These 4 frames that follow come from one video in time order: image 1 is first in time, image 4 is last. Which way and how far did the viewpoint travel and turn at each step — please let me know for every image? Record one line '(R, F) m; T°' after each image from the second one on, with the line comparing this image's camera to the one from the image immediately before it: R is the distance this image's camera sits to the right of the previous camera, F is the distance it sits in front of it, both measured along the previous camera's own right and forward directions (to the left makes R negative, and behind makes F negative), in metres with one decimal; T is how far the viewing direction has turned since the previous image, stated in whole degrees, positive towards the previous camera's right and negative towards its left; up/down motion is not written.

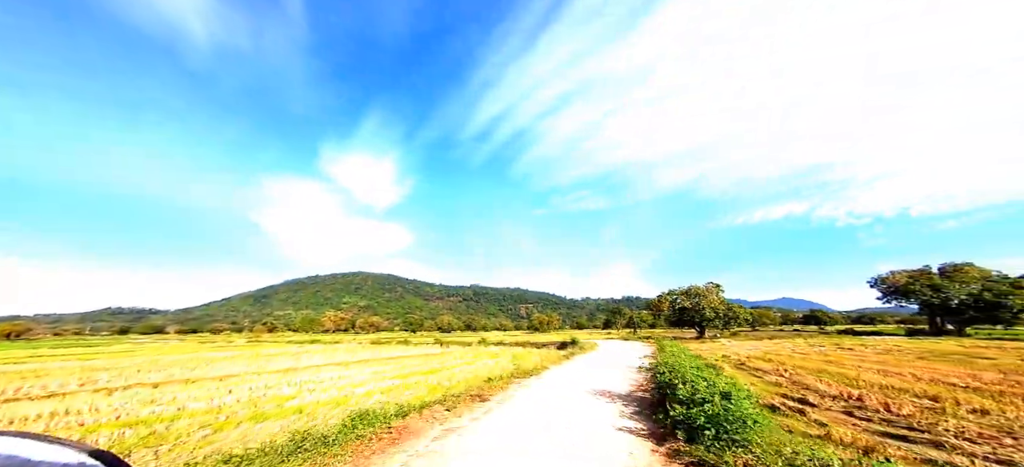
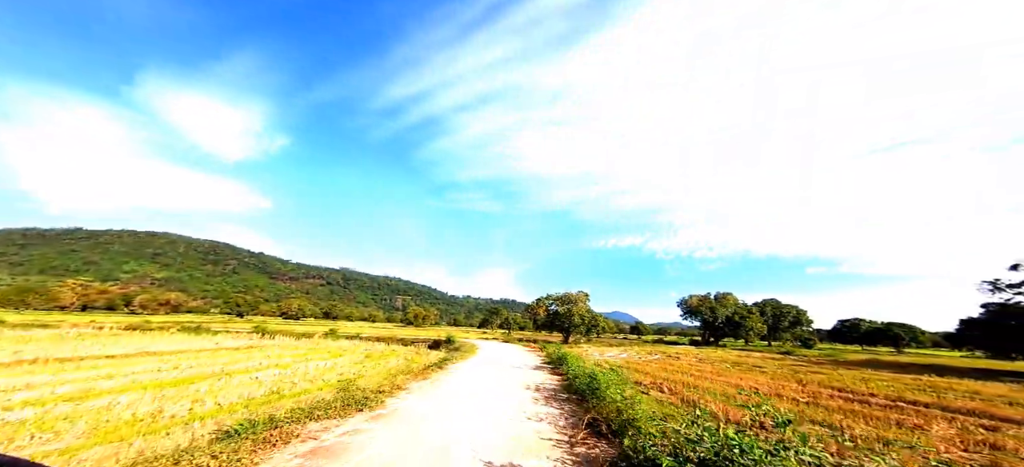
(+0.5, +3.5) m; +16°
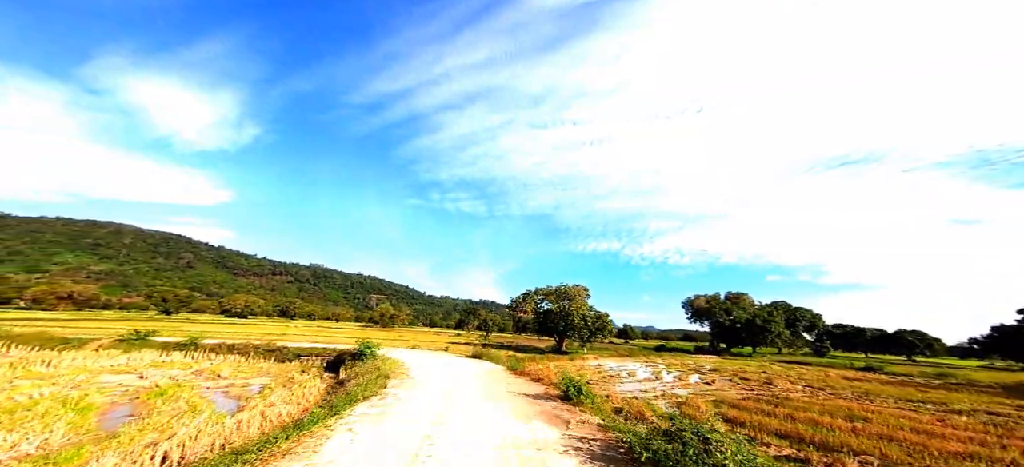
(-0.3, +21.8) m; +3°
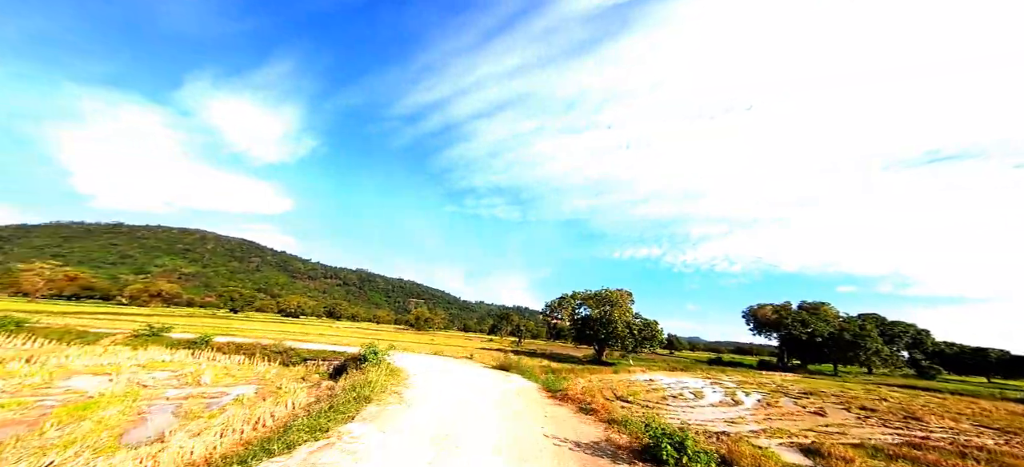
(-0.1, +6.0) m; -6°
